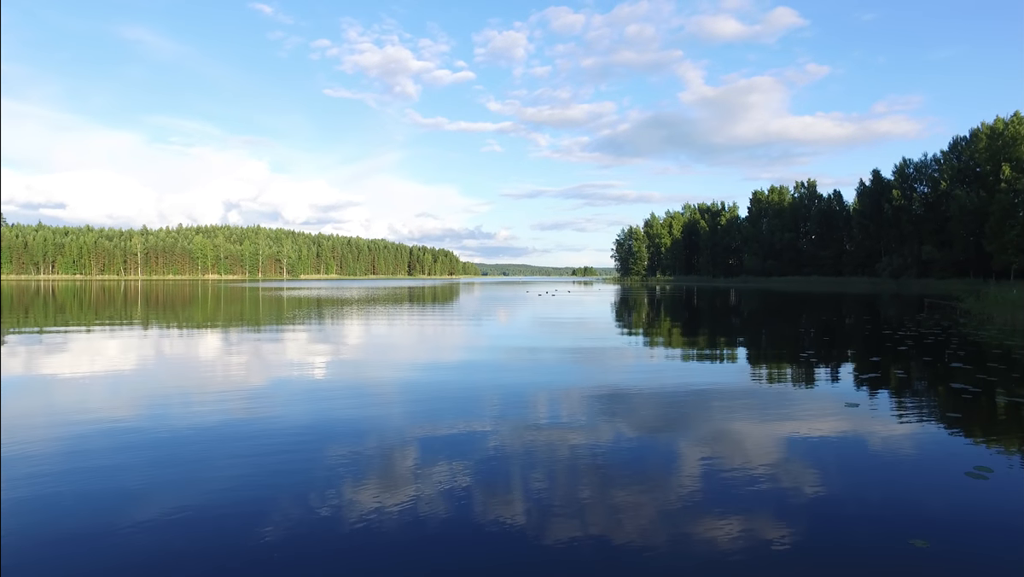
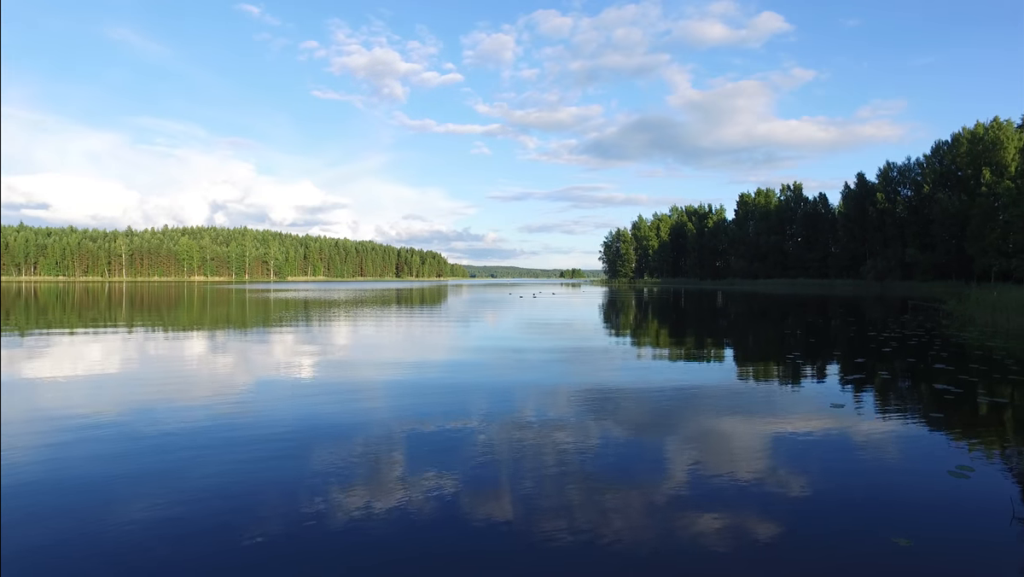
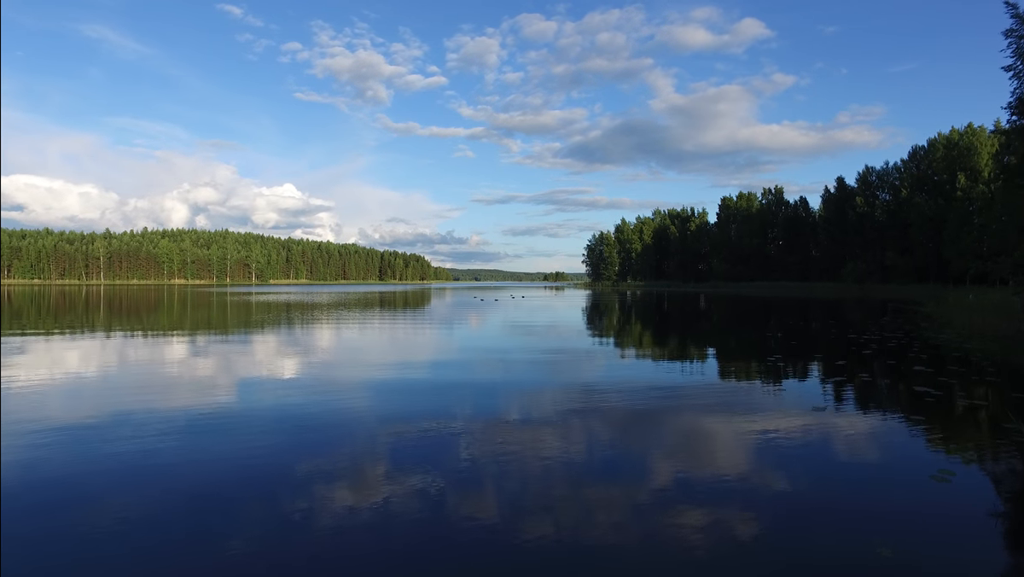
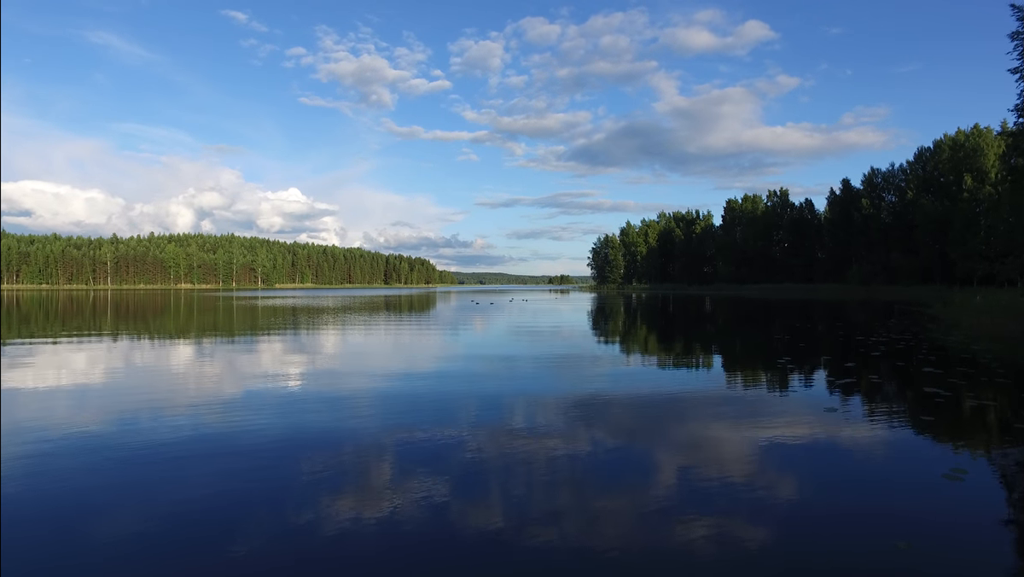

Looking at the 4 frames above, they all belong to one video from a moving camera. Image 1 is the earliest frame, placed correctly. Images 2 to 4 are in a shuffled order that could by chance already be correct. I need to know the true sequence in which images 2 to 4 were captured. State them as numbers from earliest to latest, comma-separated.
2, 3, 4
